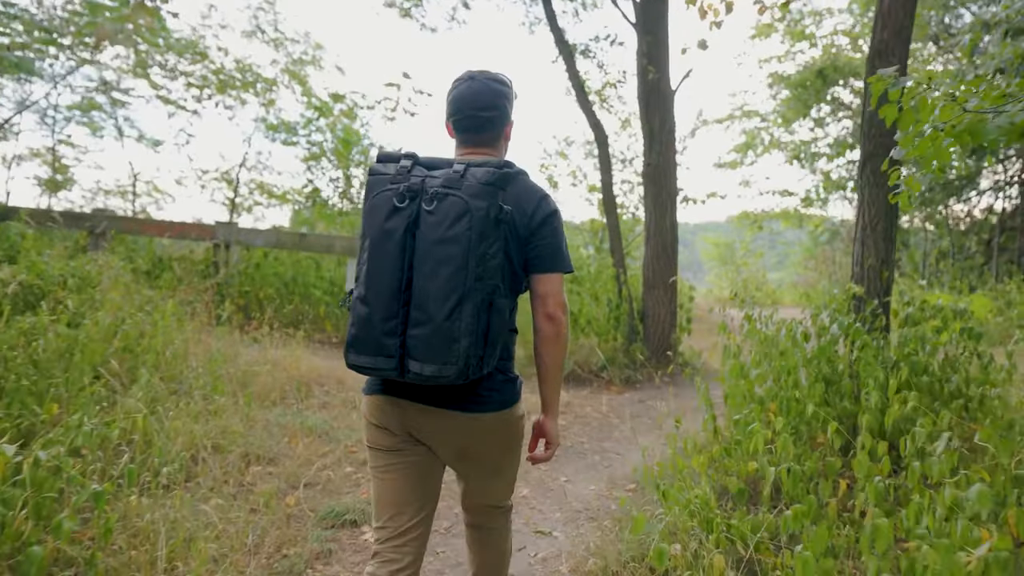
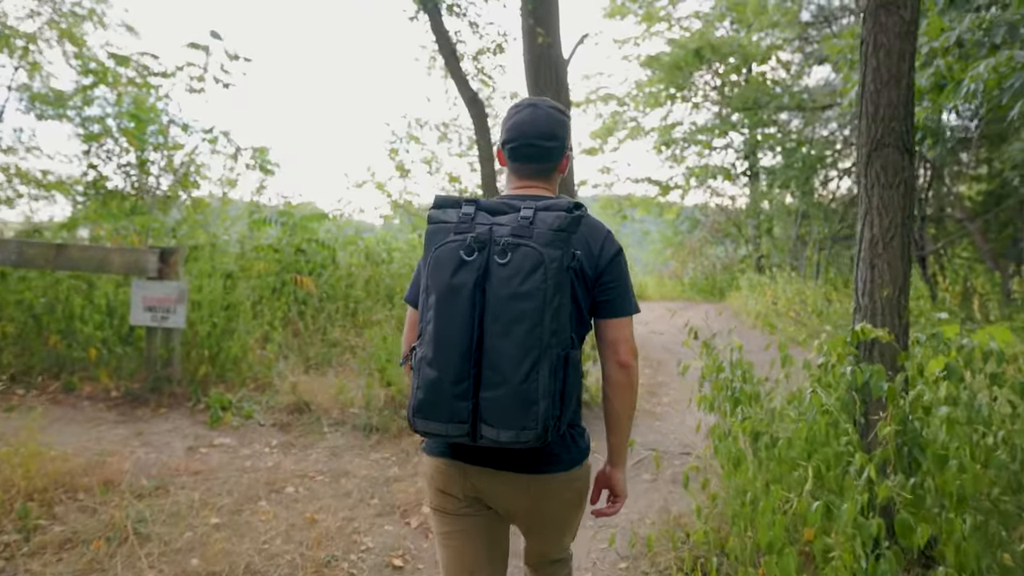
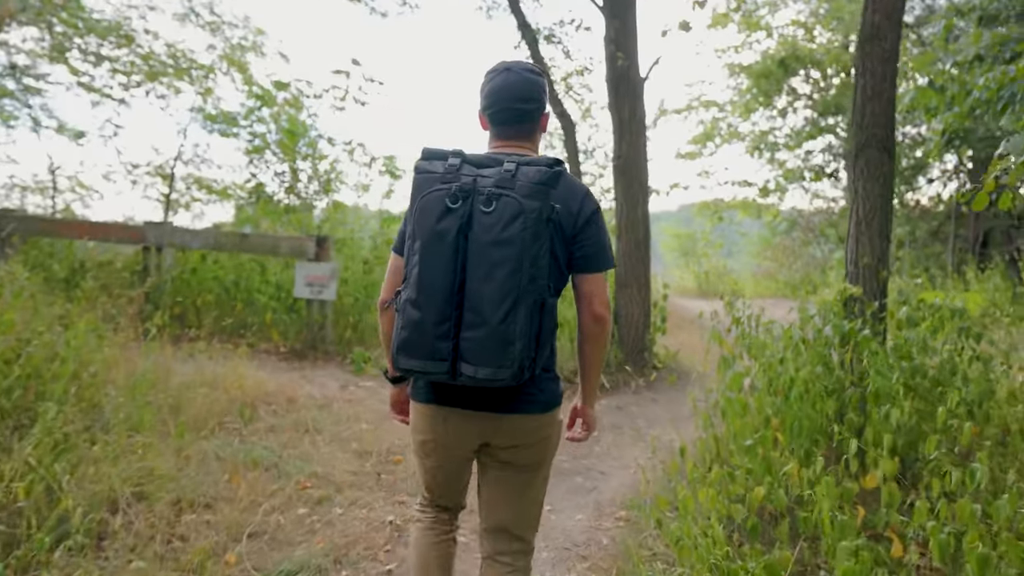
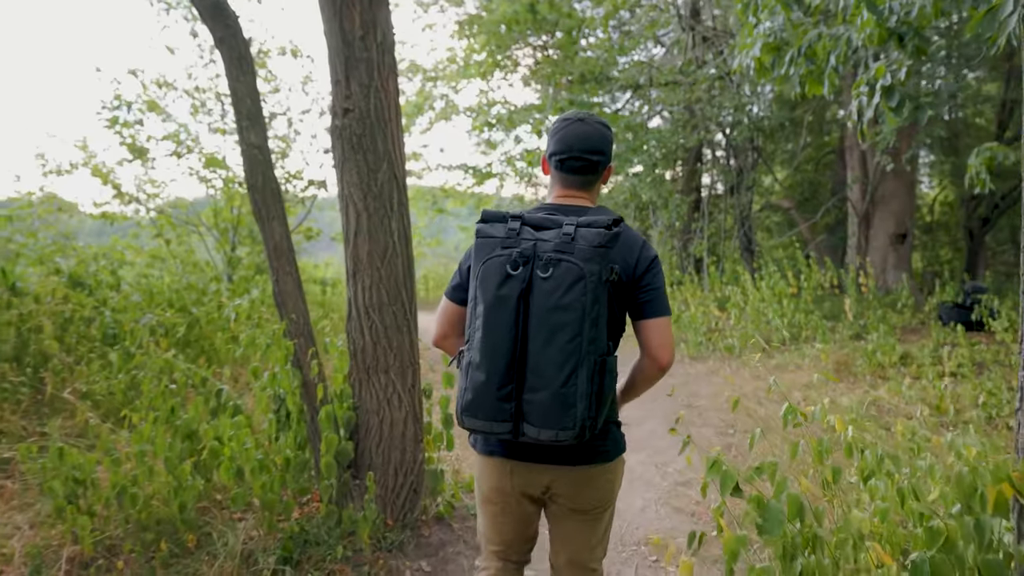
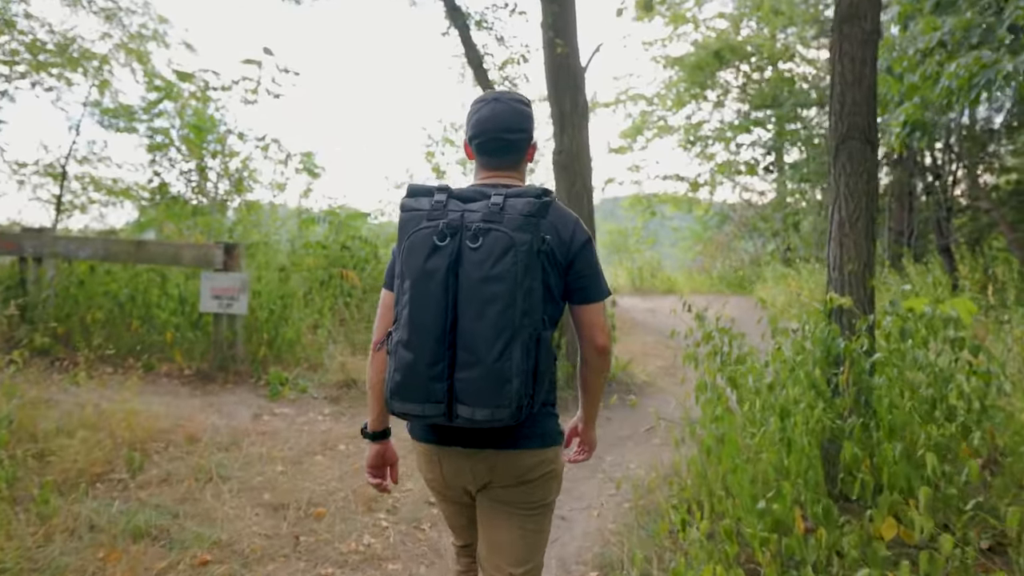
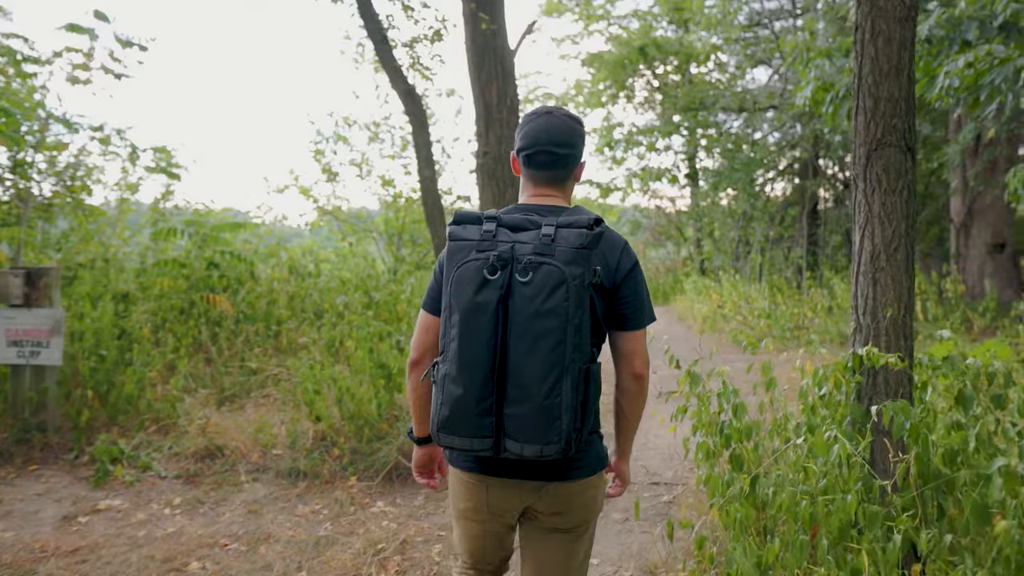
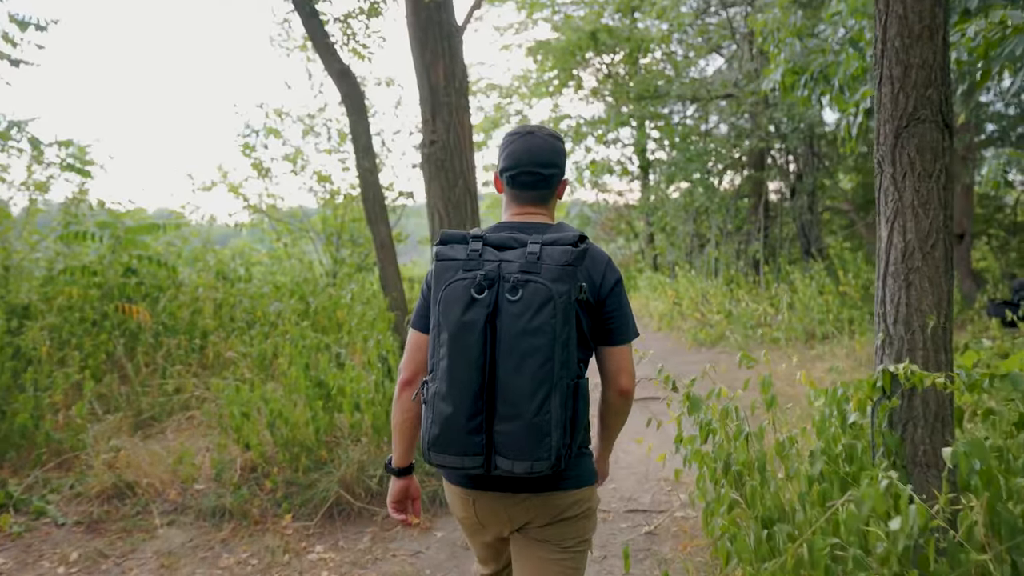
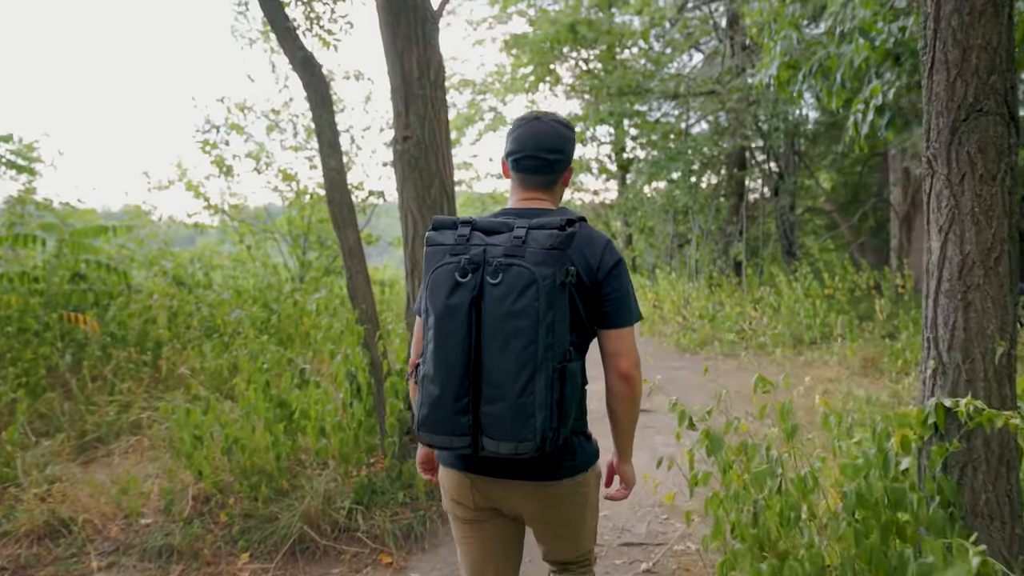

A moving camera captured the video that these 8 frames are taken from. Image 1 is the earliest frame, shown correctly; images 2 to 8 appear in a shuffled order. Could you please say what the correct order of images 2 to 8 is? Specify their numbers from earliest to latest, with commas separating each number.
3, 5, 2, 6, 7, 8, 4
